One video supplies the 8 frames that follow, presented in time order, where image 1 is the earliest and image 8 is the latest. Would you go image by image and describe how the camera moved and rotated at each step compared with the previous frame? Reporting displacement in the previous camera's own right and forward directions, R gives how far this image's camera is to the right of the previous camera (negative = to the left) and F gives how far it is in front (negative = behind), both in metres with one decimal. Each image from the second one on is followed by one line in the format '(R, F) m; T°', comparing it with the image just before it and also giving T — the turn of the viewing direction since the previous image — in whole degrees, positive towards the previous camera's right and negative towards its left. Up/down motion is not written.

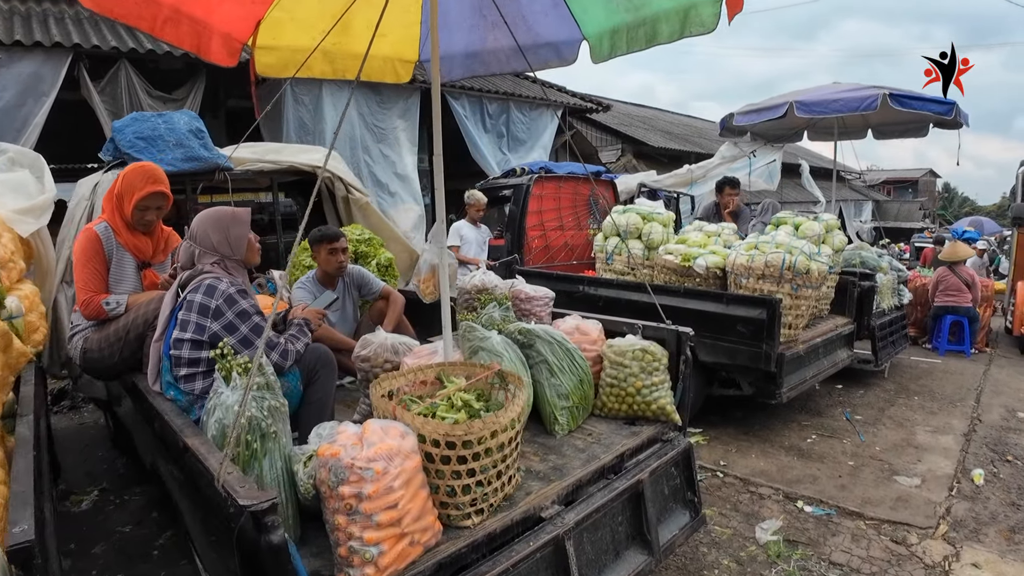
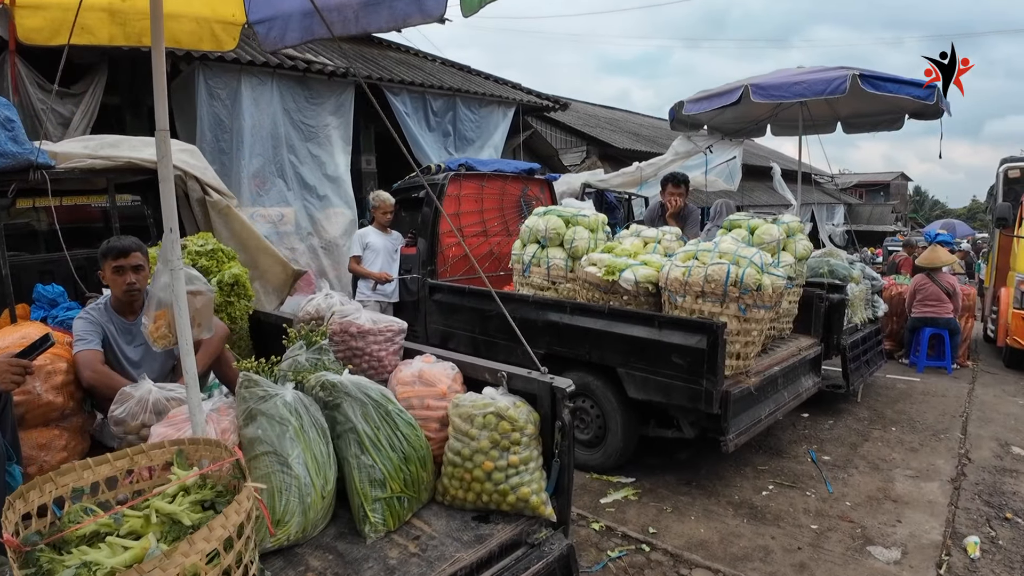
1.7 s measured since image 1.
(+0.4, +0.9) m; +1°
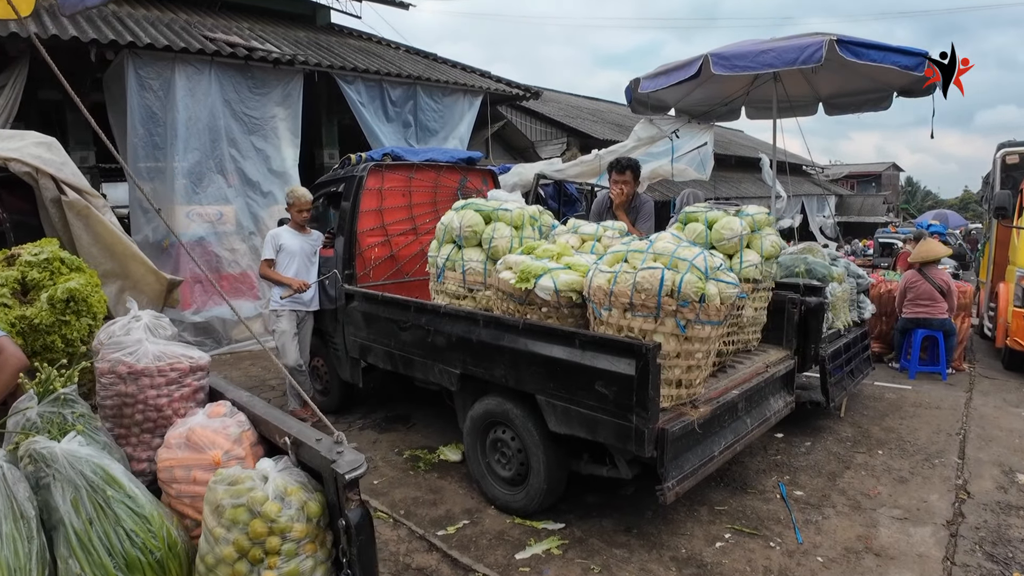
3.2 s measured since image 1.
(+0.4, +0.7) m; 0°
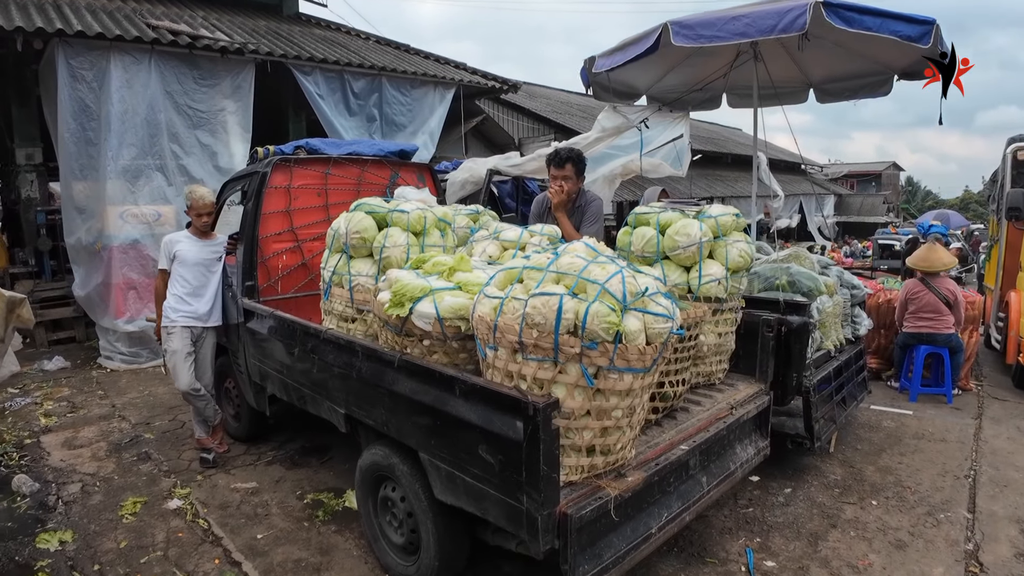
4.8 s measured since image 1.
(+0.4, +0.7) m; 0°
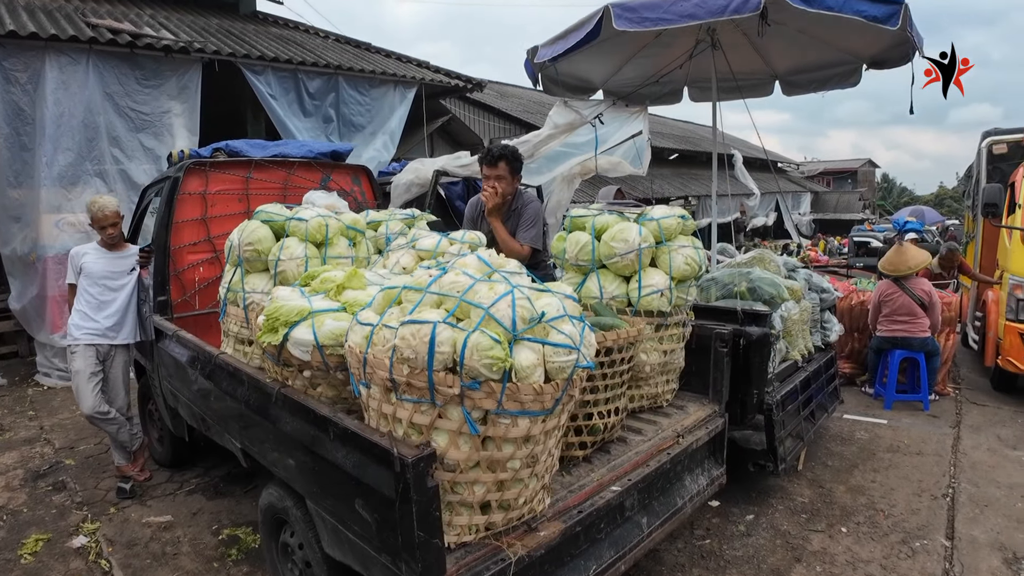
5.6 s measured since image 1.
(+0.2, +0.3) m; +1°
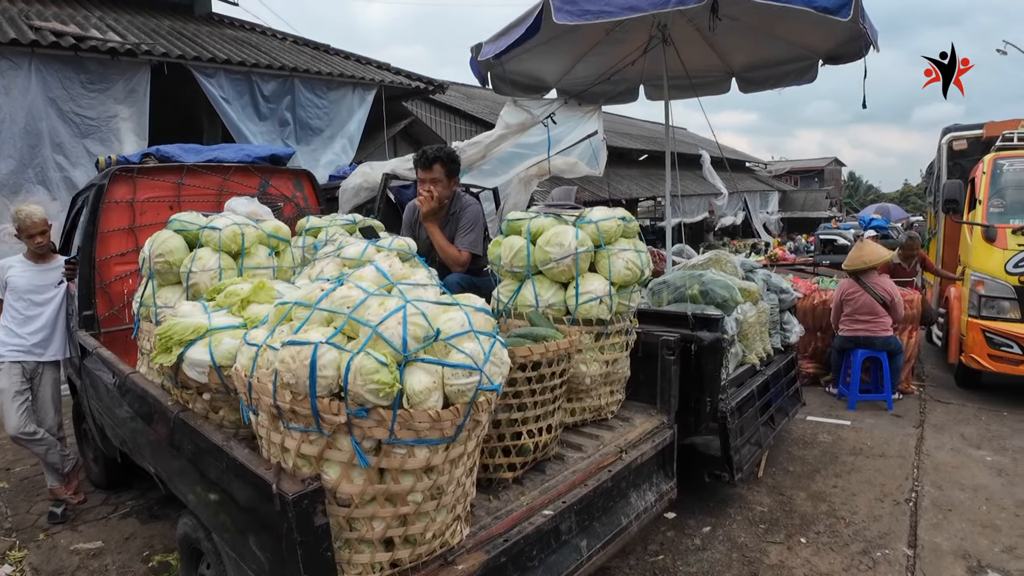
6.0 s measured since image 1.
(+0.1, +0.2) m; +2°
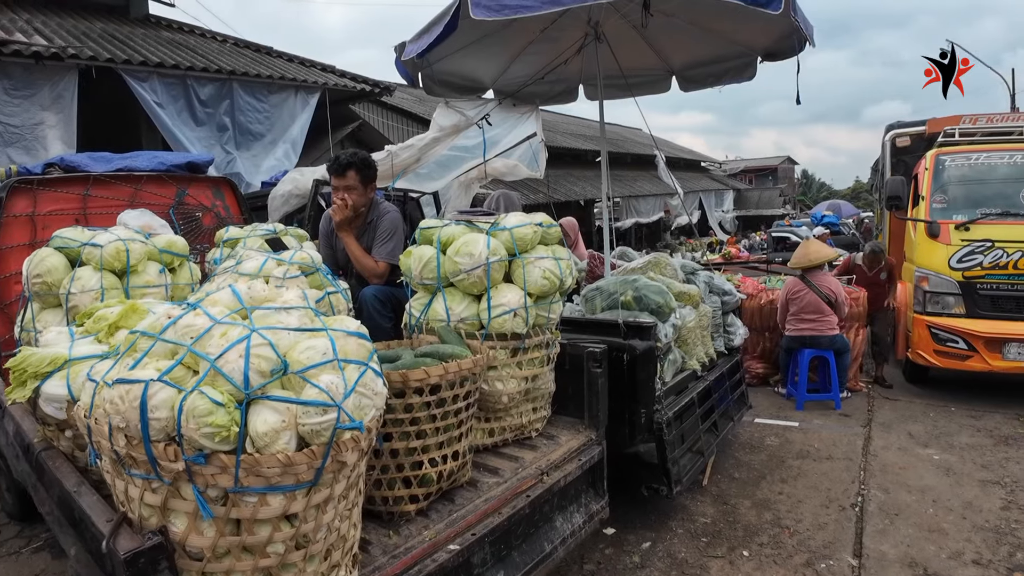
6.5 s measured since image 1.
(+0.1, +0.2) m; +3°
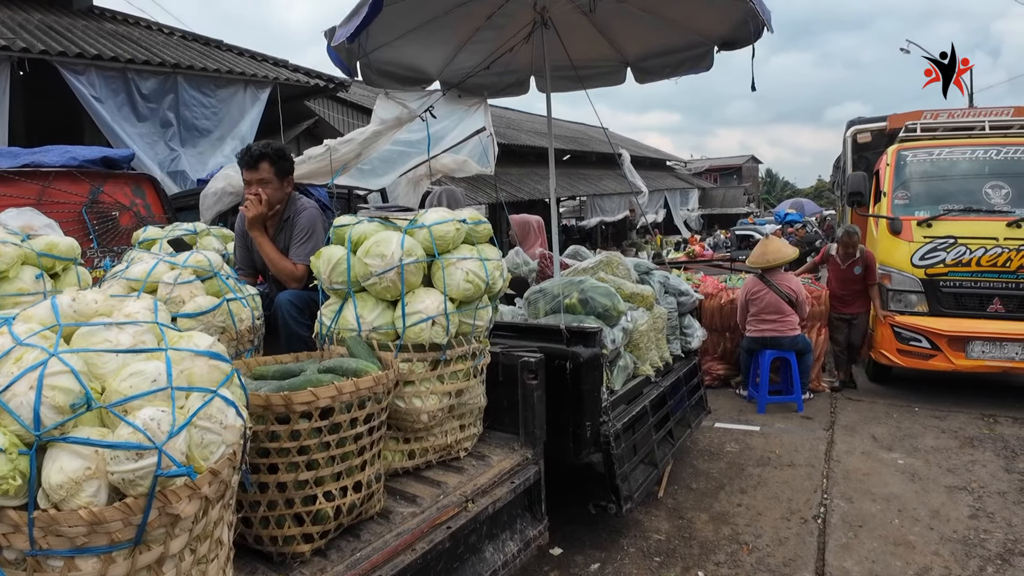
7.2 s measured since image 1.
(+0.1, +0.2) m; +2°
